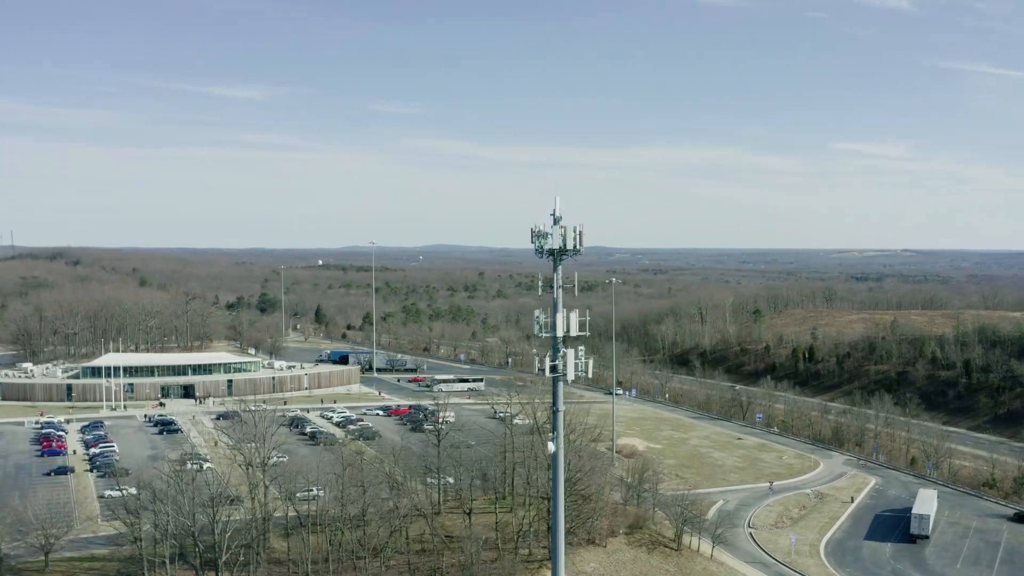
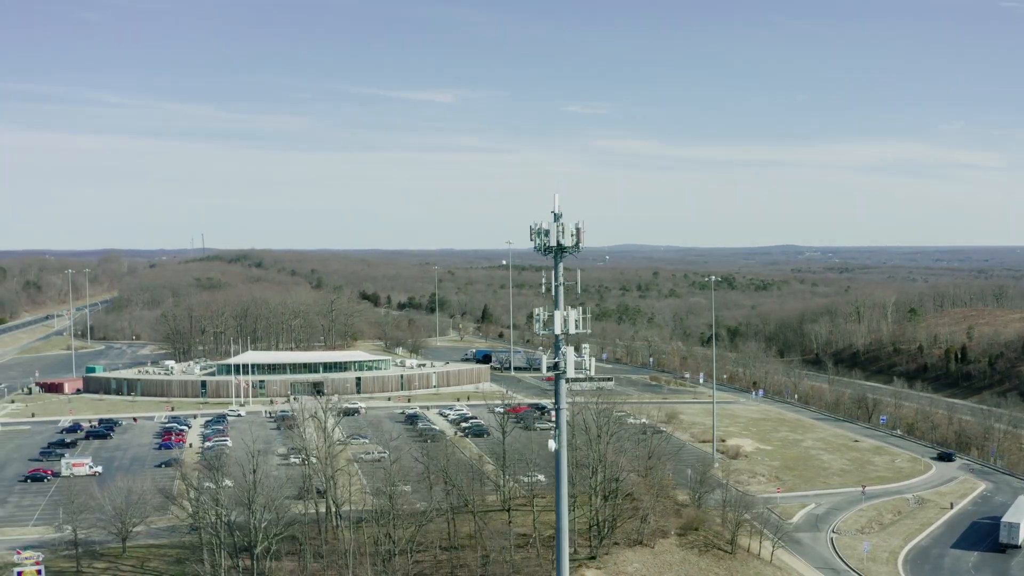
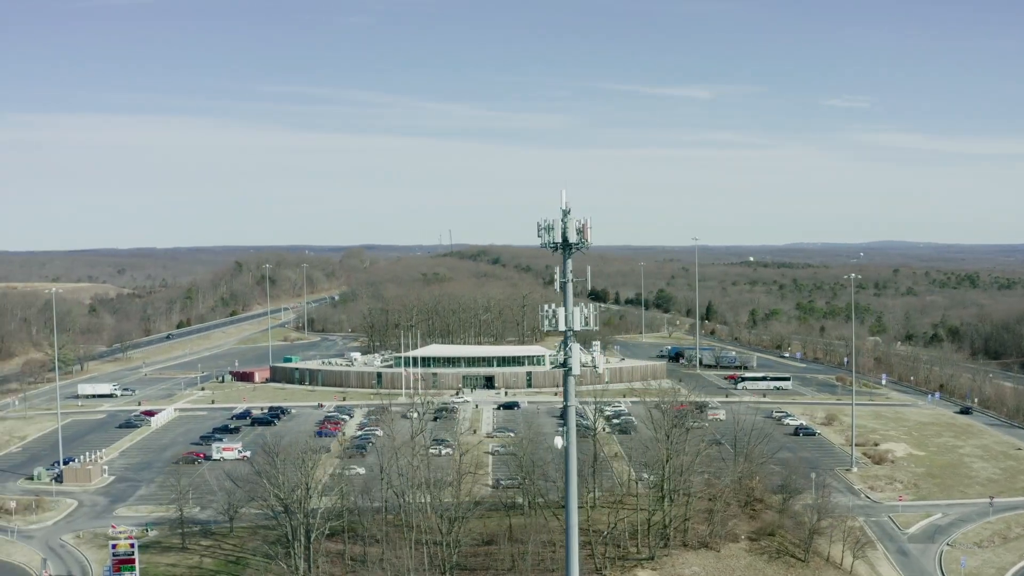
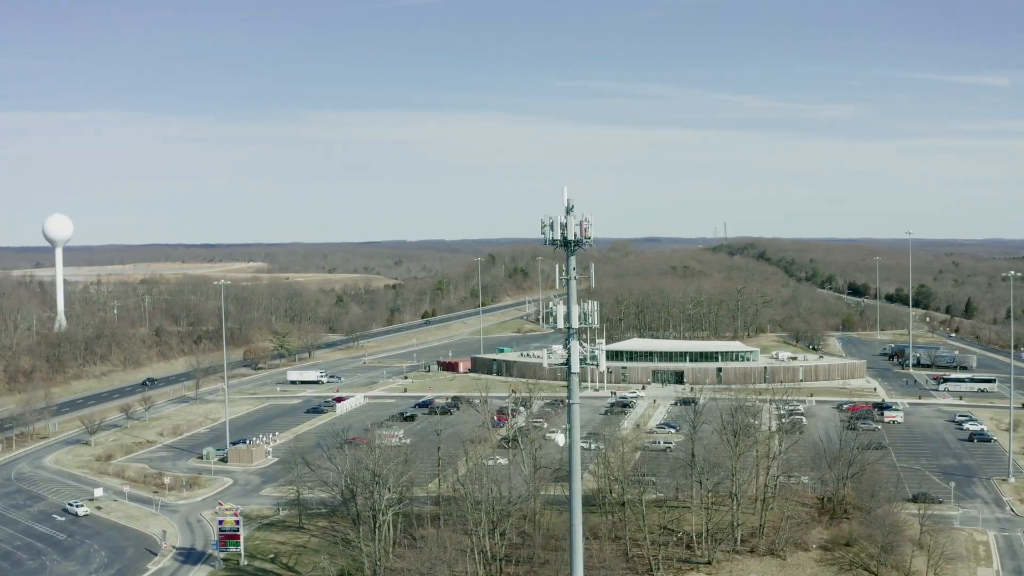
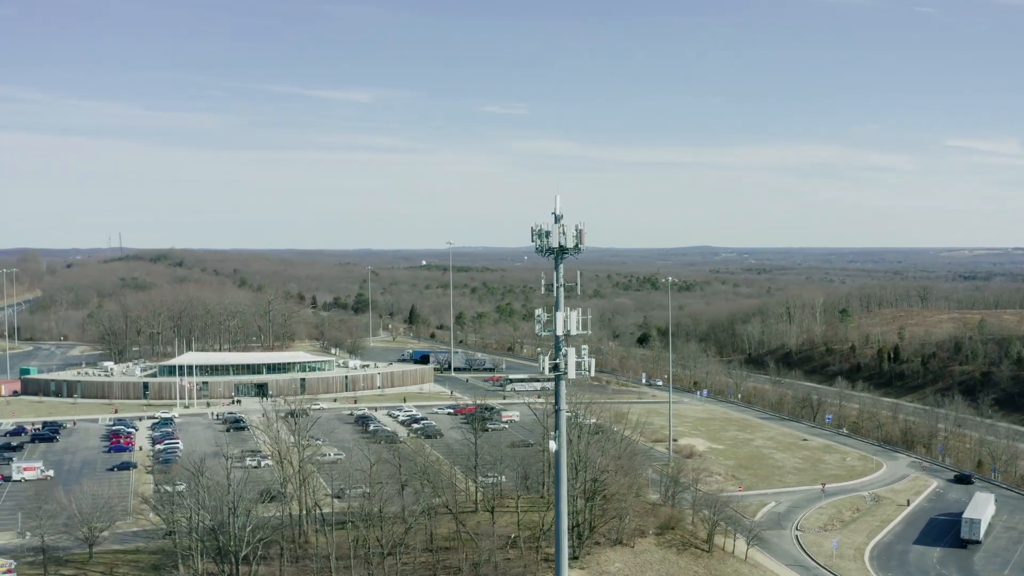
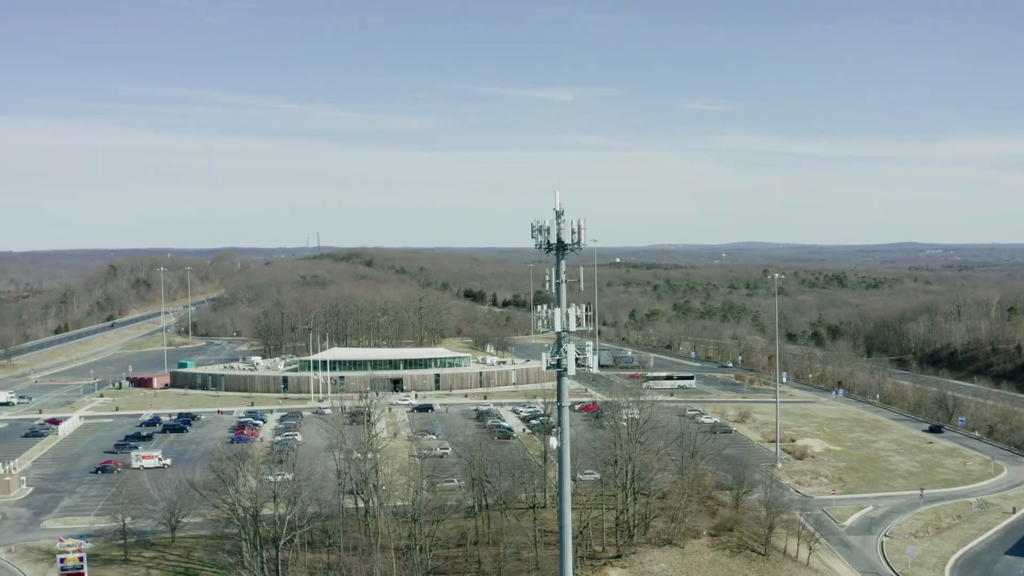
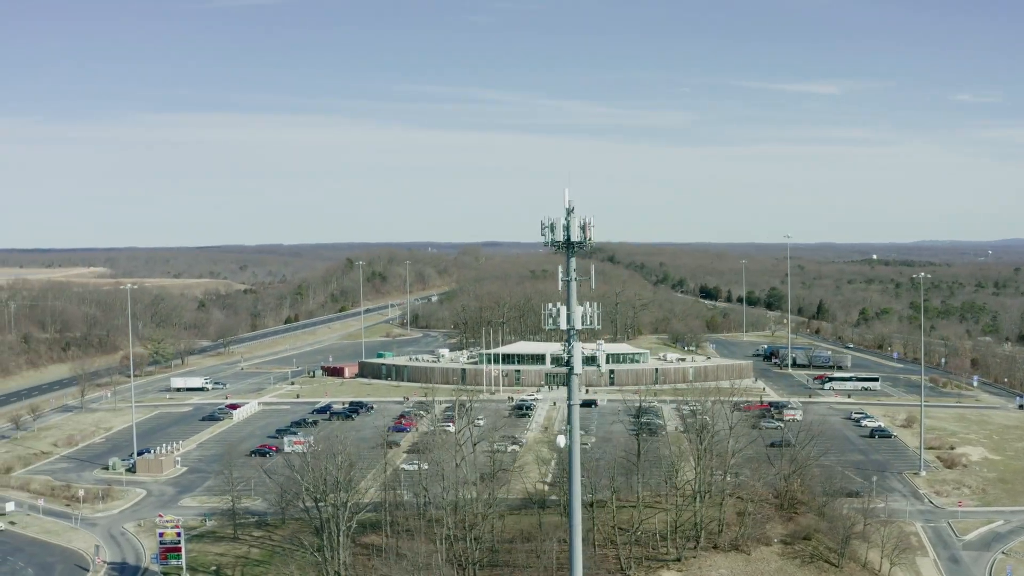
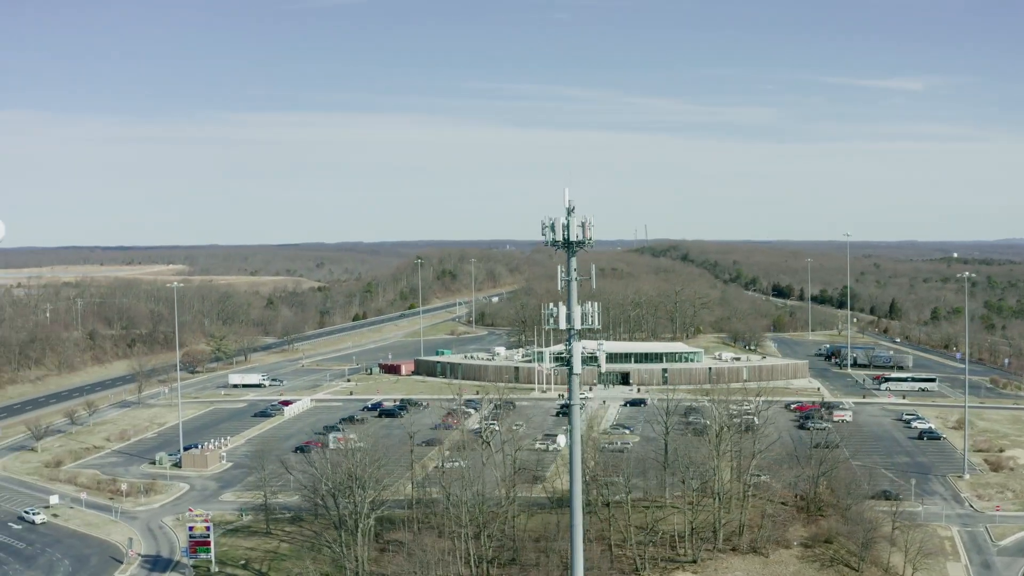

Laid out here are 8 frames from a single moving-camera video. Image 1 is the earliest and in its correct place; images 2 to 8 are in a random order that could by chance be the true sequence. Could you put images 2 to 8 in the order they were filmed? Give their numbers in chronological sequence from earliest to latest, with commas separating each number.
5, 2, 6, 3, 7, 8, 4
